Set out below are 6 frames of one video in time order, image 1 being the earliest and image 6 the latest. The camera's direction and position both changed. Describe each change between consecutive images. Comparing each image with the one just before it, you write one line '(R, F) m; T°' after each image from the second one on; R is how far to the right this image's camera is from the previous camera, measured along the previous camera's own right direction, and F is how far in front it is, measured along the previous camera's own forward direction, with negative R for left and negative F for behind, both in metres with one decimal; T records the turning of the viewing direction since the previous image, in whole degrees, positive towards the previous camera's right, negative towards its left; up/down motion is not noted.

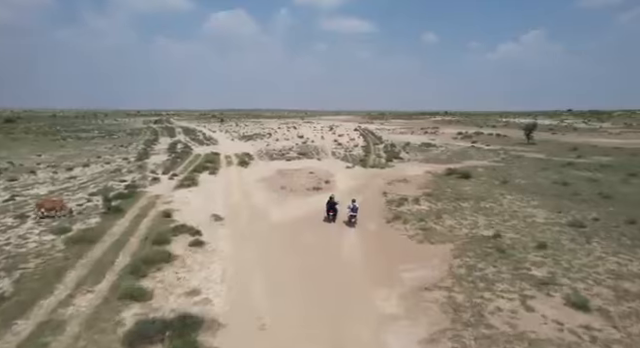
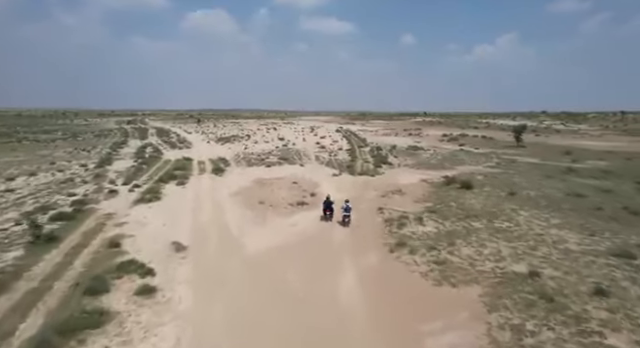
(-0.3, +4.1) m; +3°
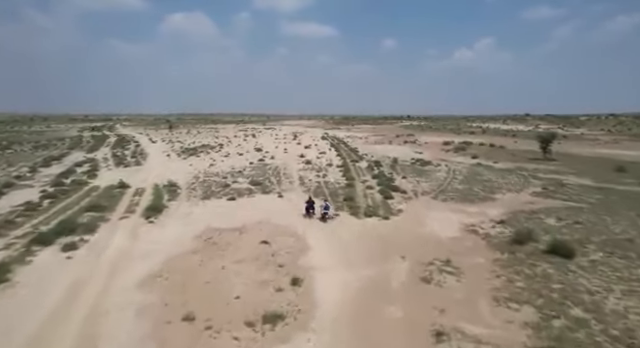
(-0.2, +13.3) m; +3°
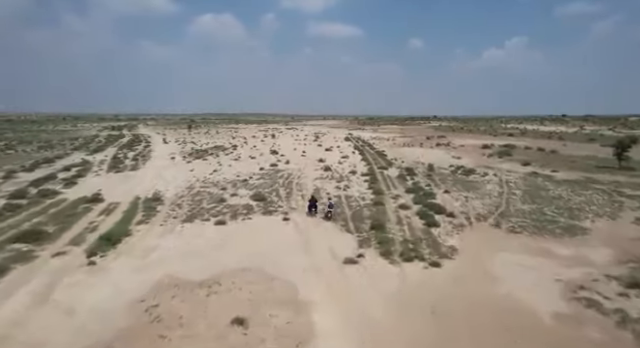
(+0.3, +8.5) m; -4°
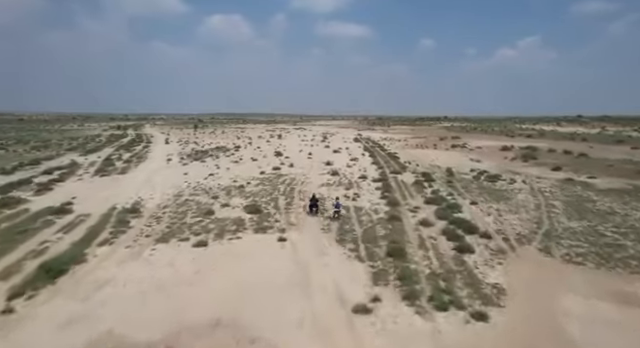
(+0.3, +4.8) m; -1°
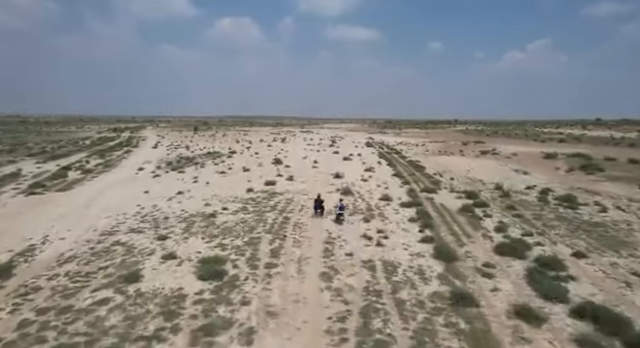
(+0.1, +11.6) m; -1°
